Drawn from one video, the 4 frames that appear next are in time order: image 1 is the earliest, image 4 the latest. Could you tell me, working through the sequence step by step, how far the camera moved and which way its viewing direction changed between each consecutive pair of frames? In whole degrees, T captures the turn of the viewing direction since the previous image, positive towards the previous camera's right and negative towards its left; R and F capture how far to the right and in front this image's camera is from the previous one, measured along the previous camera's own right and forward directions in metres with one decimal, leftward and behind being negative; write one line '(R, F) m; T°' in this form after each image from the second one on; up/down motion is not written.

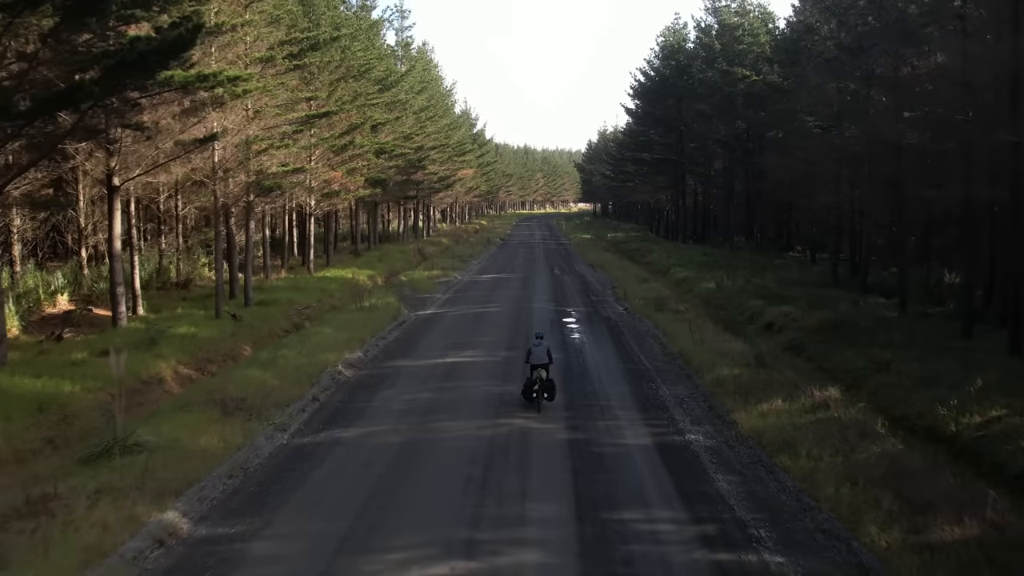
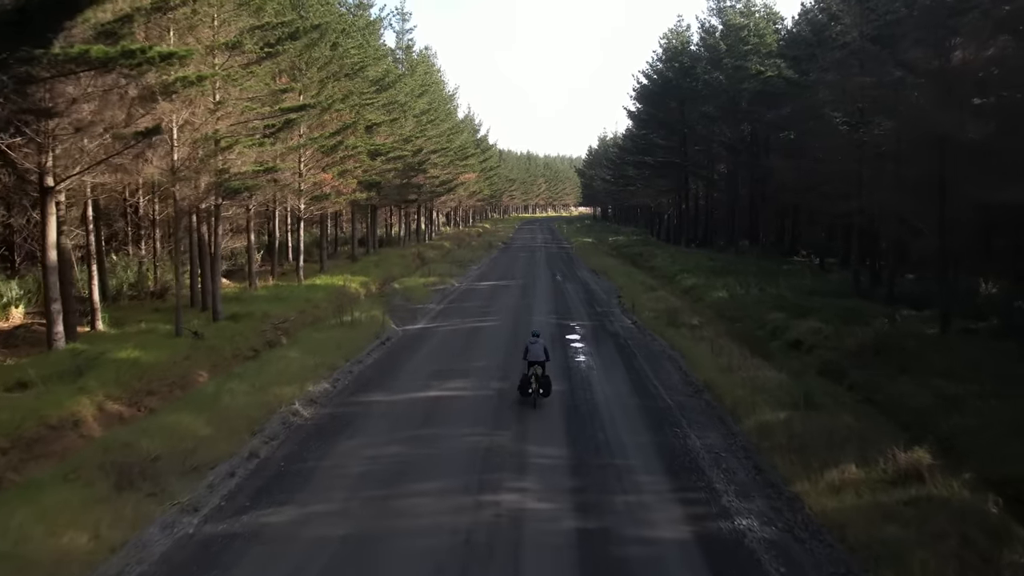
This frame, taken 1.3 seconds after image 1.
(+0.1, +2.1) m; 0°
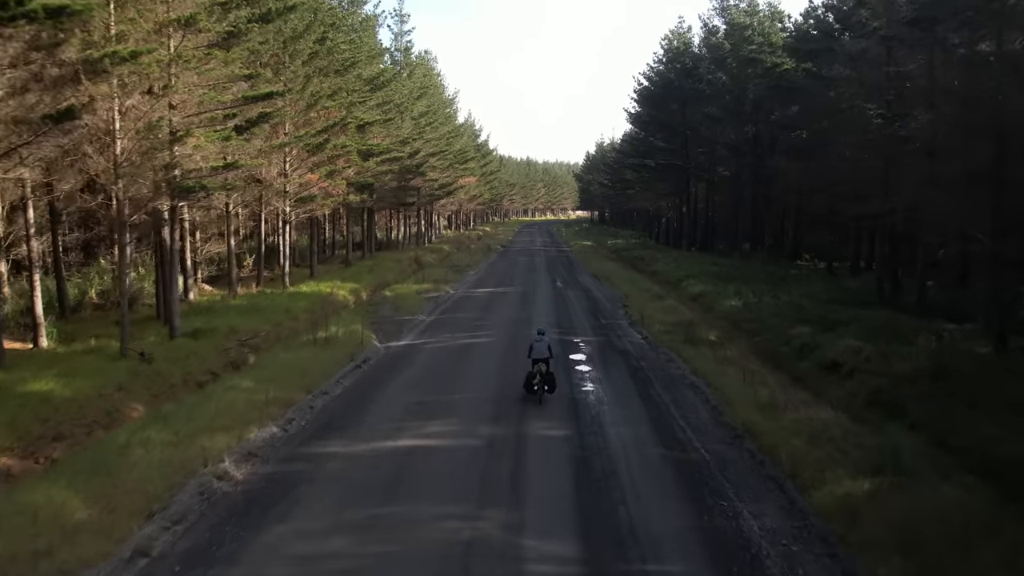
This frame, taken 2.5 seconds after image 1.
(+0.1, +2.2) m; 0°
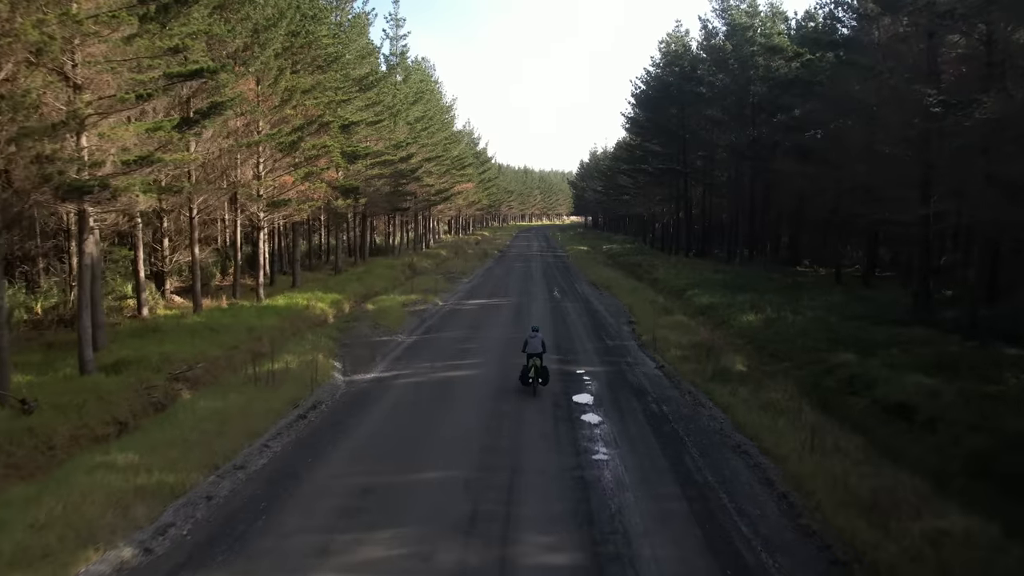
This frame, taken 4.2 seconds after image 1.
(+0.1, +3.1) m; 0°
